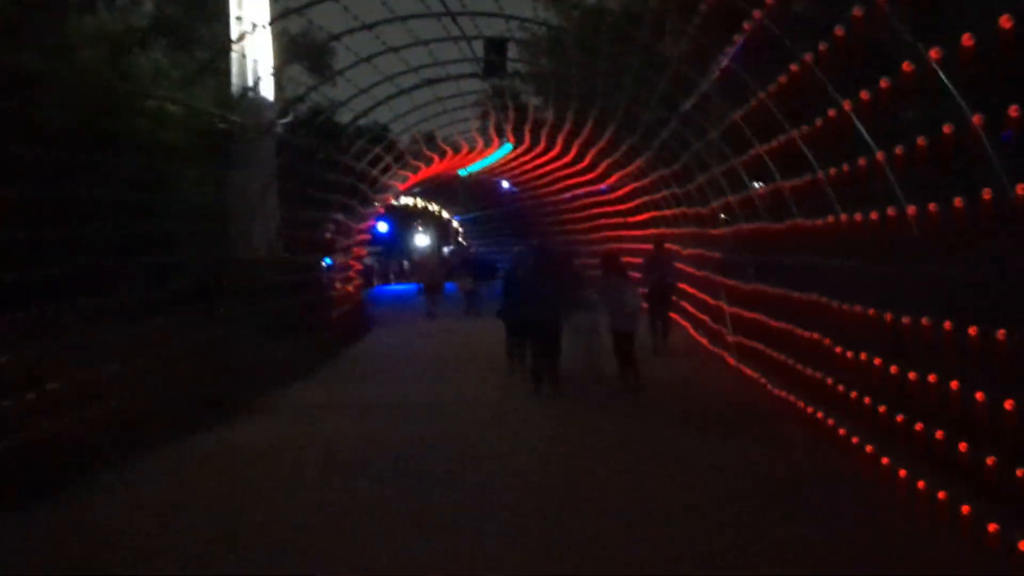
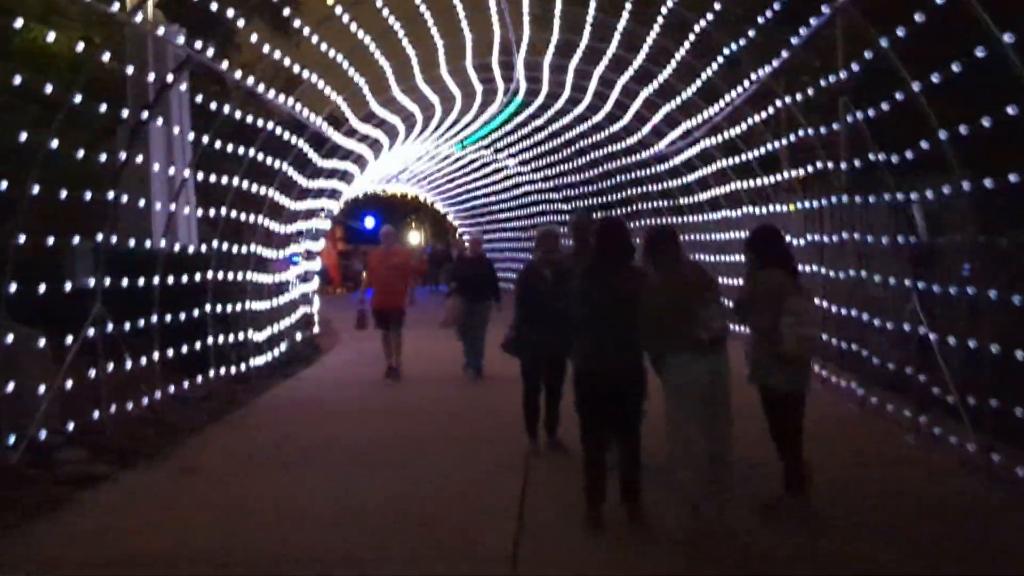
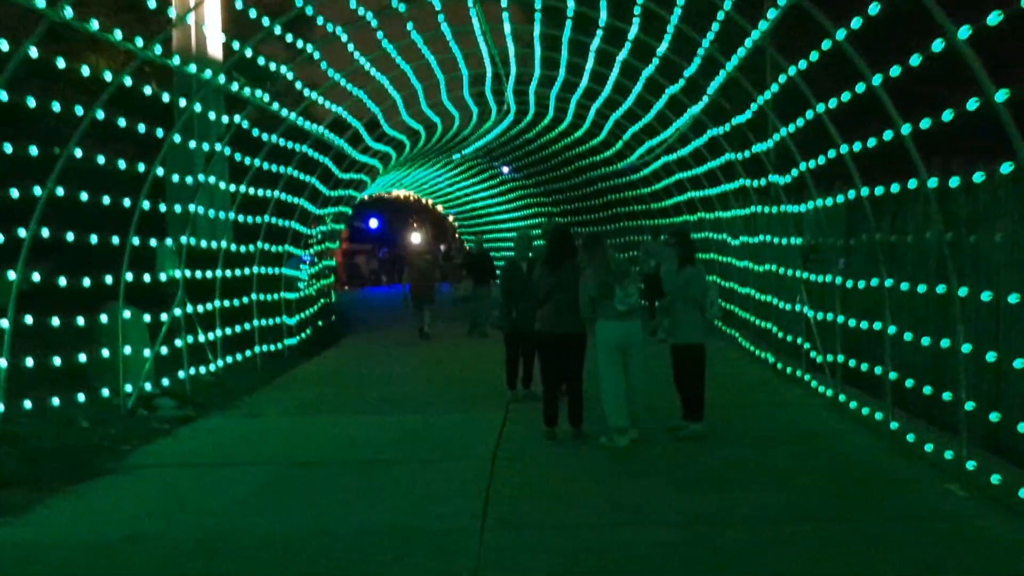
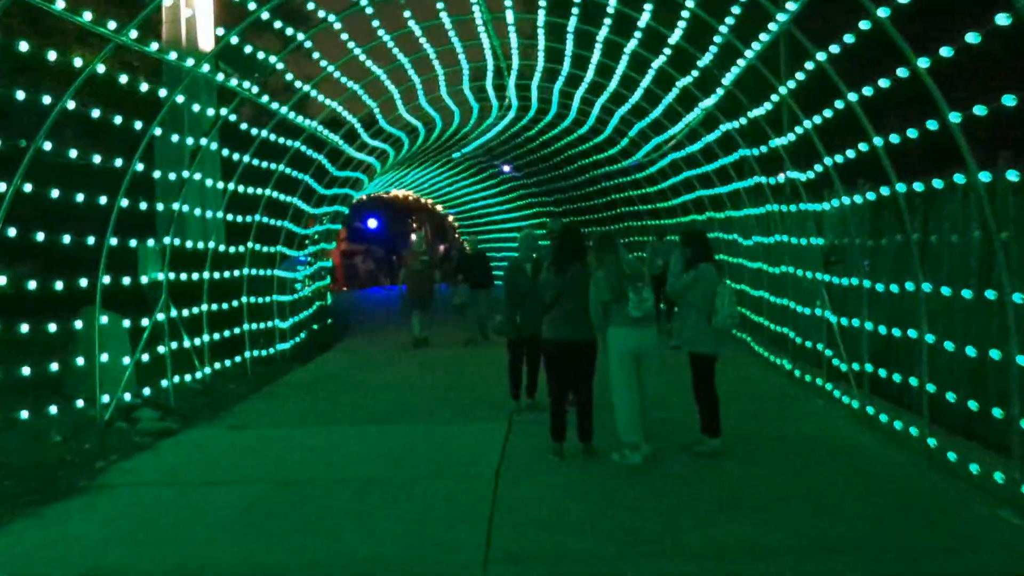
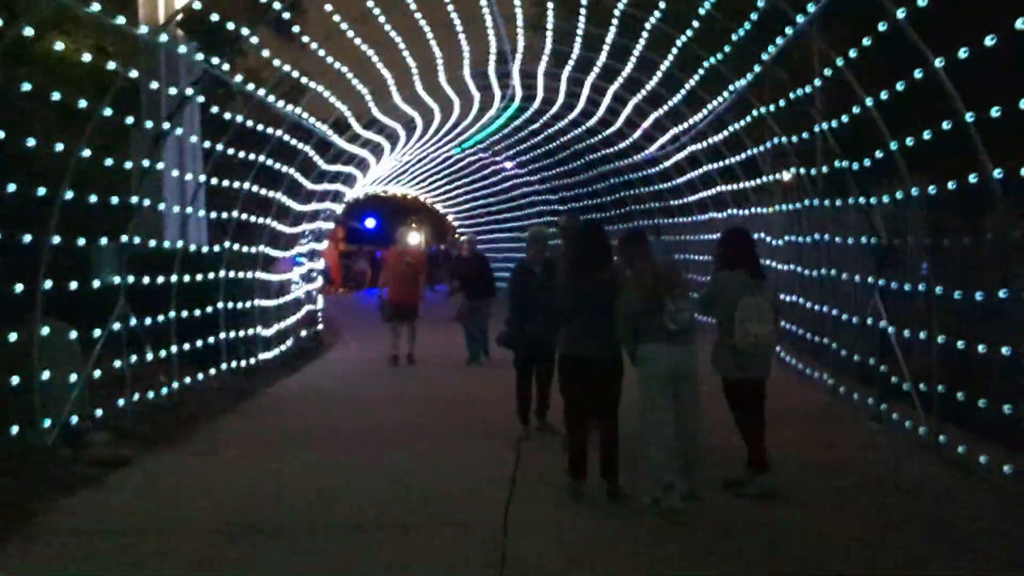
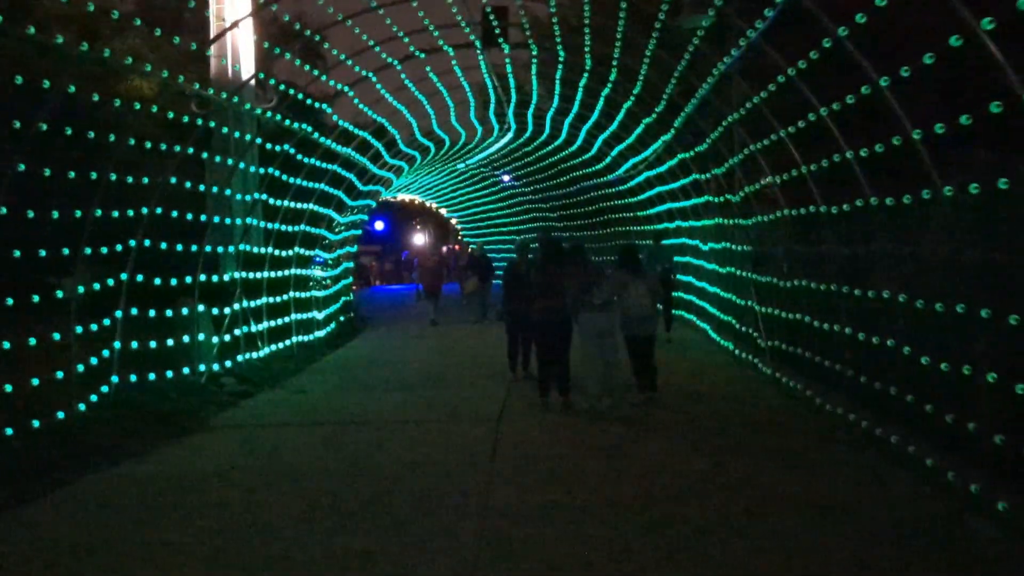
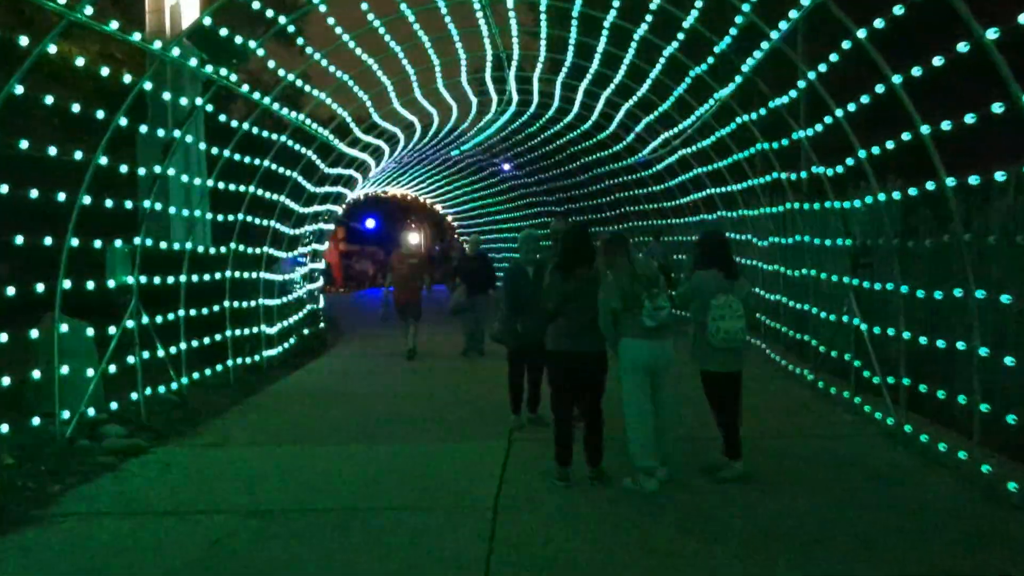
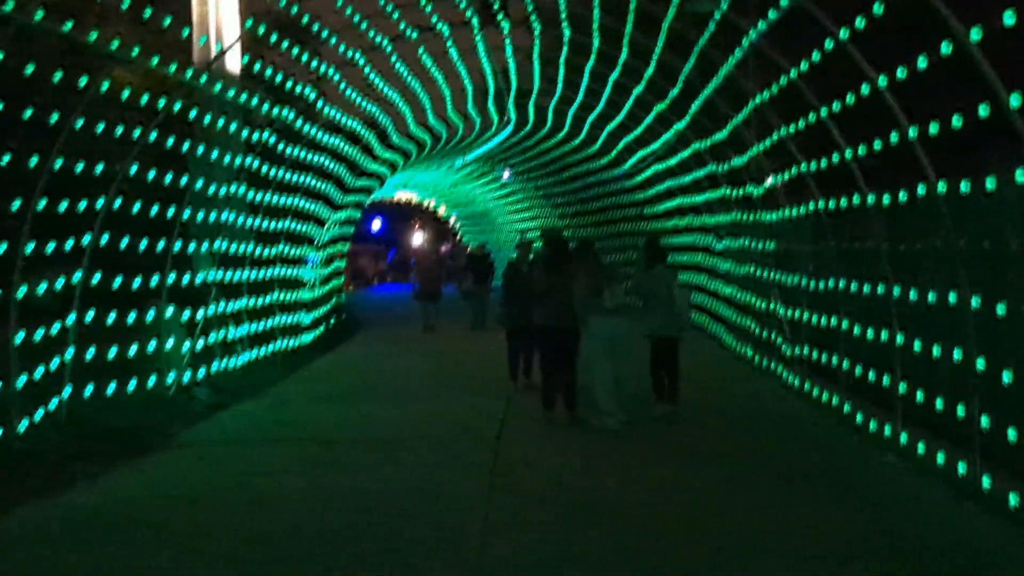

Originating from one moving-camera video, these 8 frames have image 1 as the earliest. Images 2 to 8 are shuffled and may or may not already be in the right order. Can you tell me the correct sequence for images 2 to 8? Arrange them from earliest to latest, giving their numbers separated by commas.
6, 8, 3, 4, 7, 5, 2
